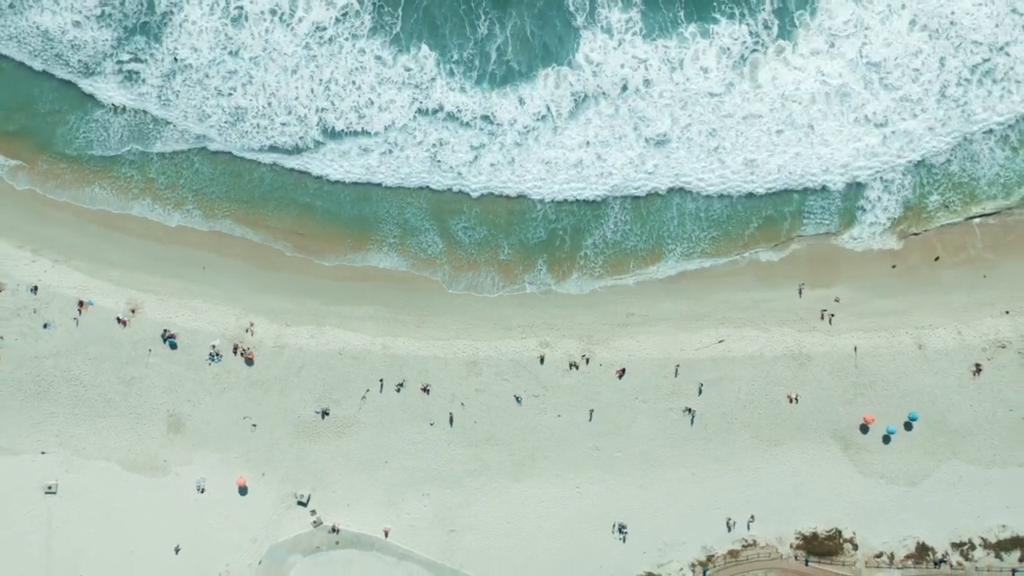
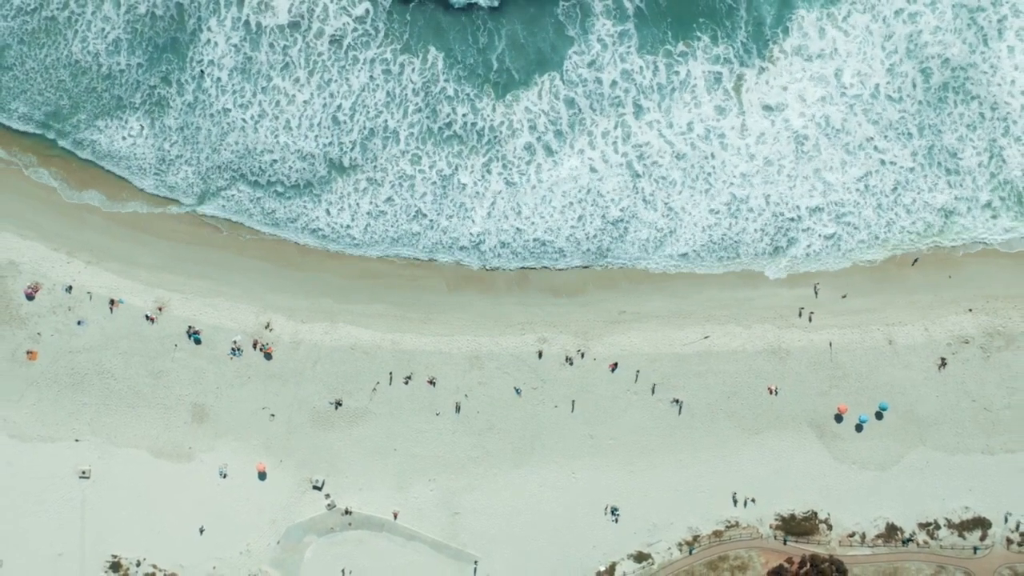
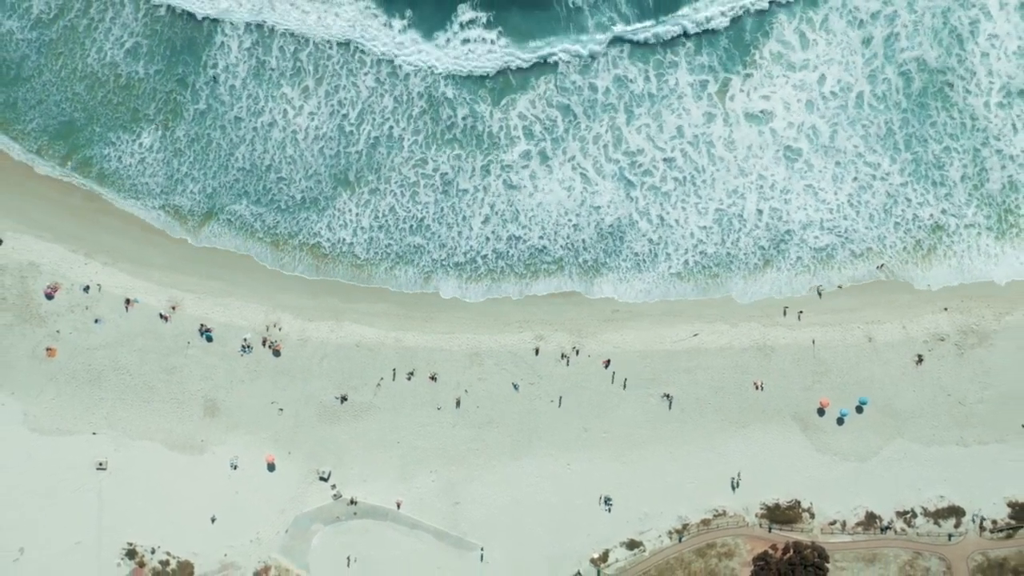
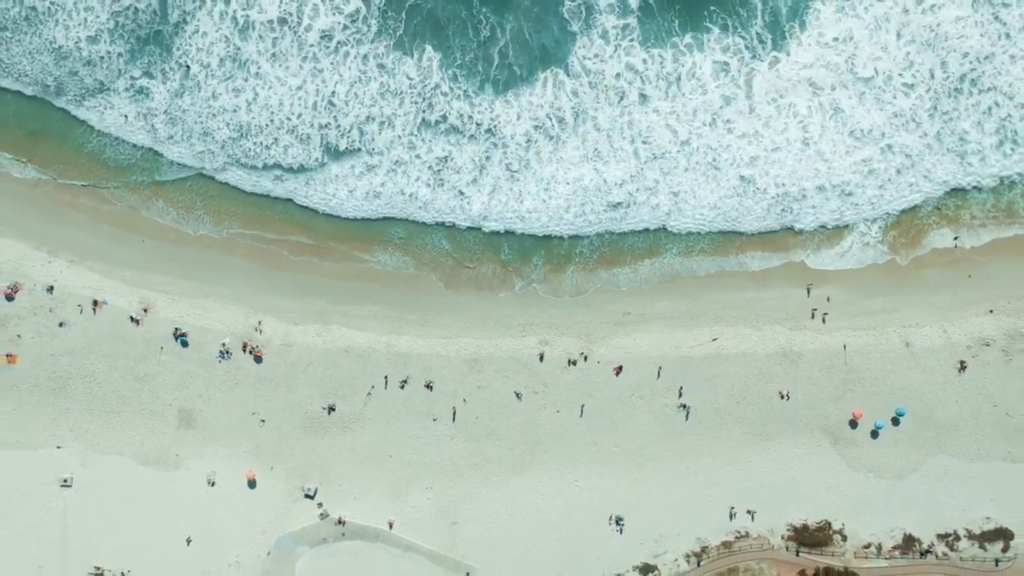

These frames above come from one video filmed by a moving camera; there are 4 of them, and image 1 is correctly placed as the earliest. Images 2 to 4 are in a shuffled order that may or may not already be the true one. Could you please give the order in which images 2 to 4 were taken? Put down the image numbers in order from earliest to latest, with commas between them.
4, 2, 3
